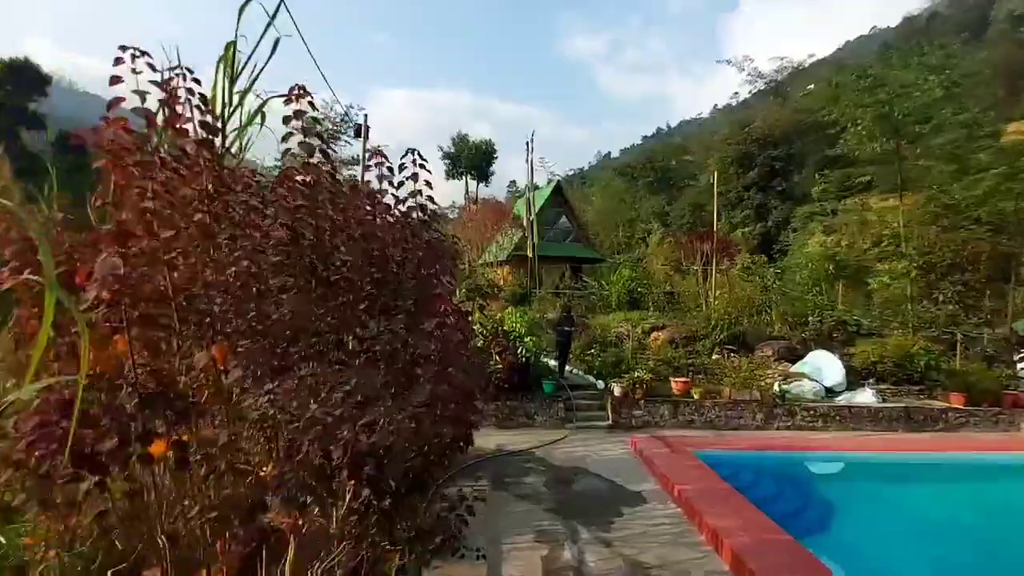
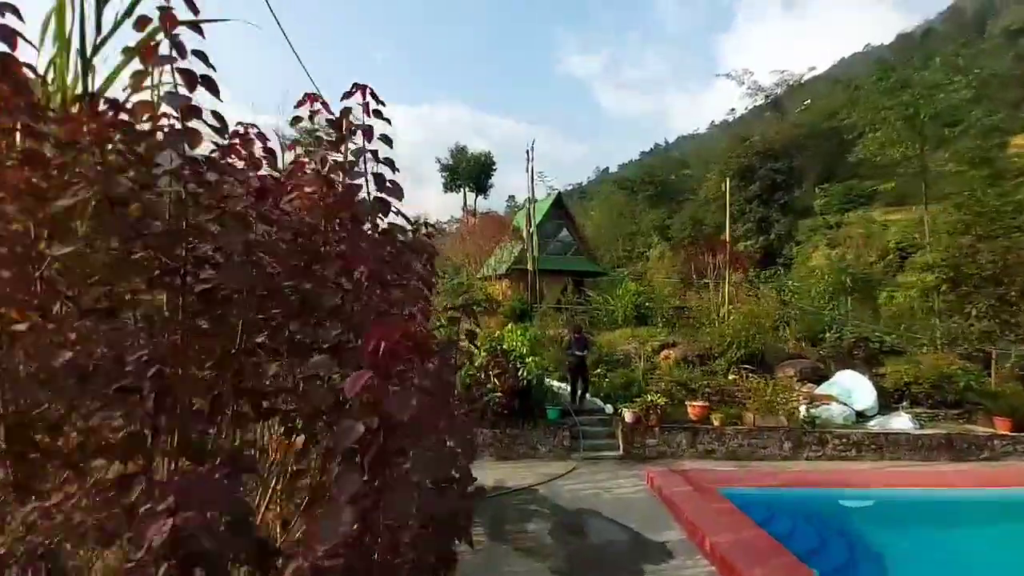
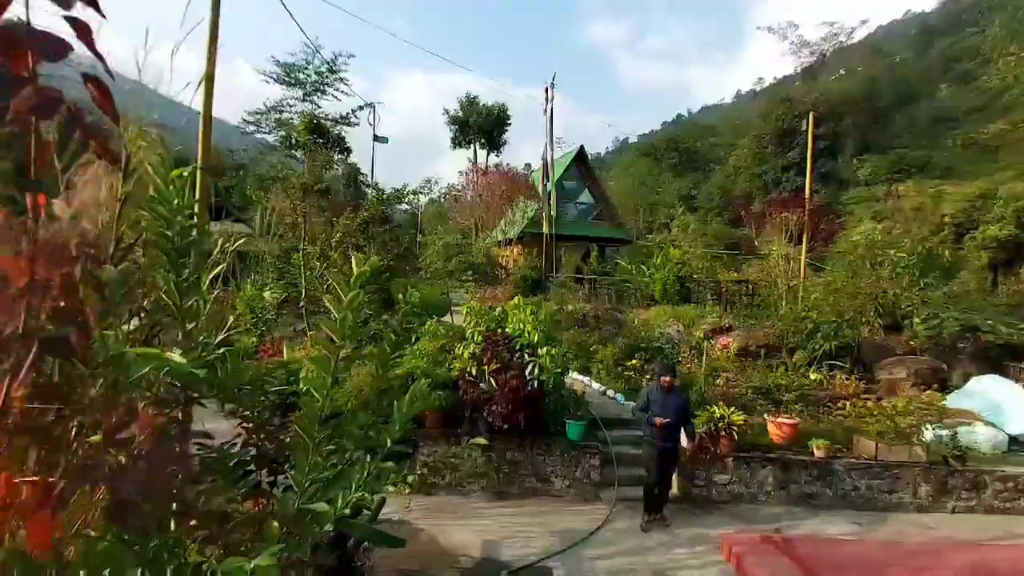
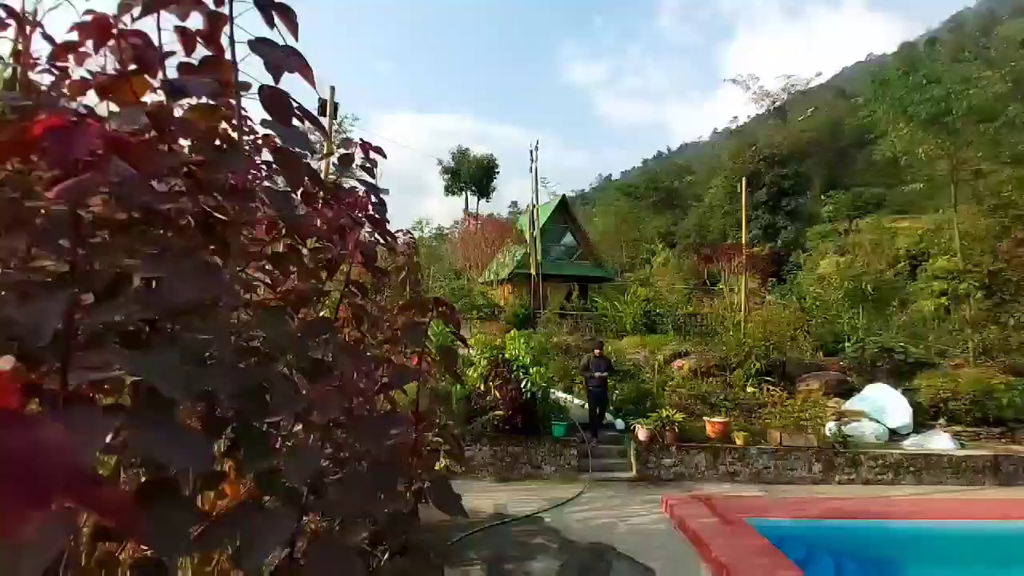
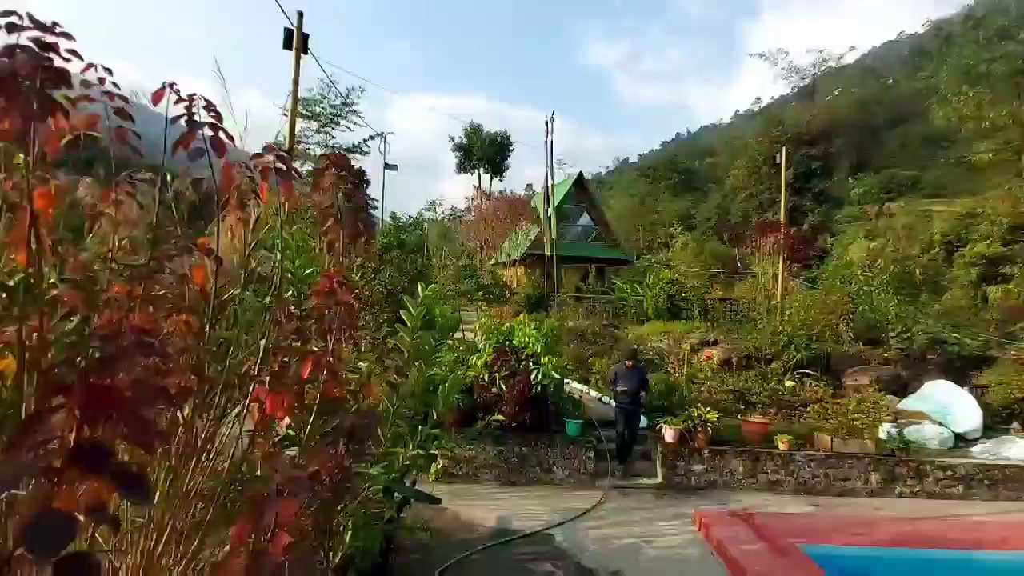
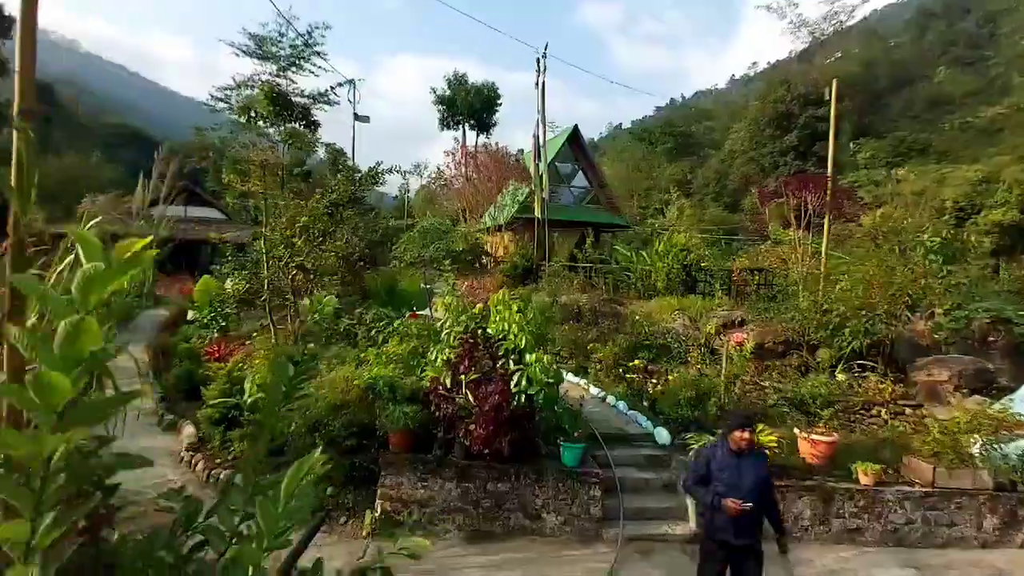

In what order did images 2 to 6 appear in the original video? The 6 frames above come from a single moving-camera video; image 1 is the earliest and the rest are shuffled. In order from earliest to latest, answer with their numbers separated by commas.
2, 4, 5, 3, 6
